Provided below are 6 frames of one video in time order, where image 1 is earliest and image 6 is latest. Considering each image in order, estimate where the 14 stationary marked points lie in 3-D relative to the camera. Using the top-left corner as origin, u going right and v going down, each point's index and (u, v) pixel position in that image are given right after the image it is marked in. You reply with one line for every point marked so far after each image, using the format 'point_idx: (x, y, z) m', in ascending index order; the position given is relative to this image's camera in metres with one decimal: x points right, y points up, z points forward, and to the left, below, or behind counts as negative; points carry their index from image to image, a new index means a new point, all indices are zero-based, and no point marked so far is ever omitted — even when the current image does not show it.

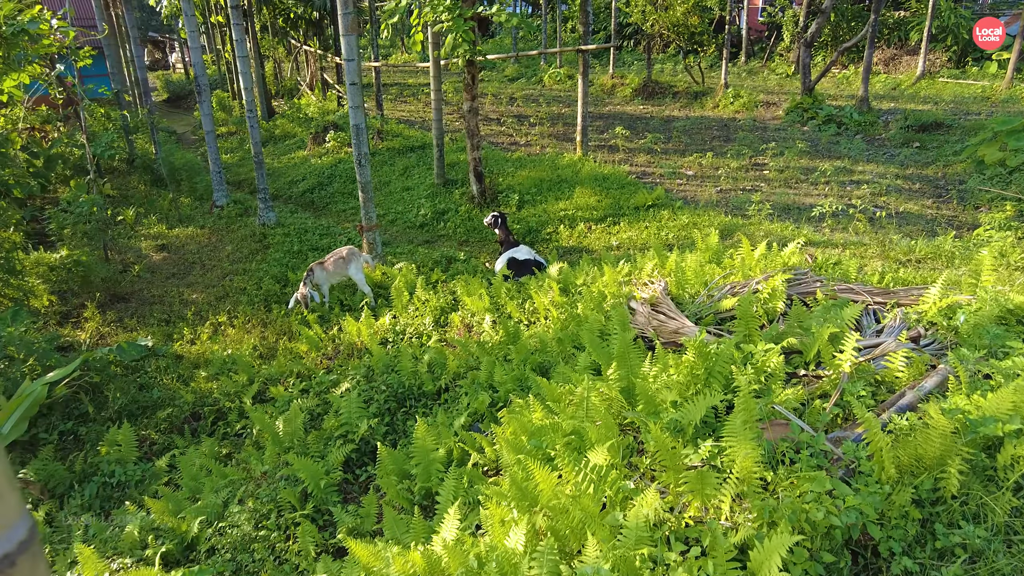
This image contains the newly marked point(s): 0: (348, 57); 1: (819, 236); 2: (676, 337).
0: (-1.5, +2.1, +6.2) m
1: (+2.7, +0.4, +5.9) m
2: (+0.9, -0.3, +3.9) m
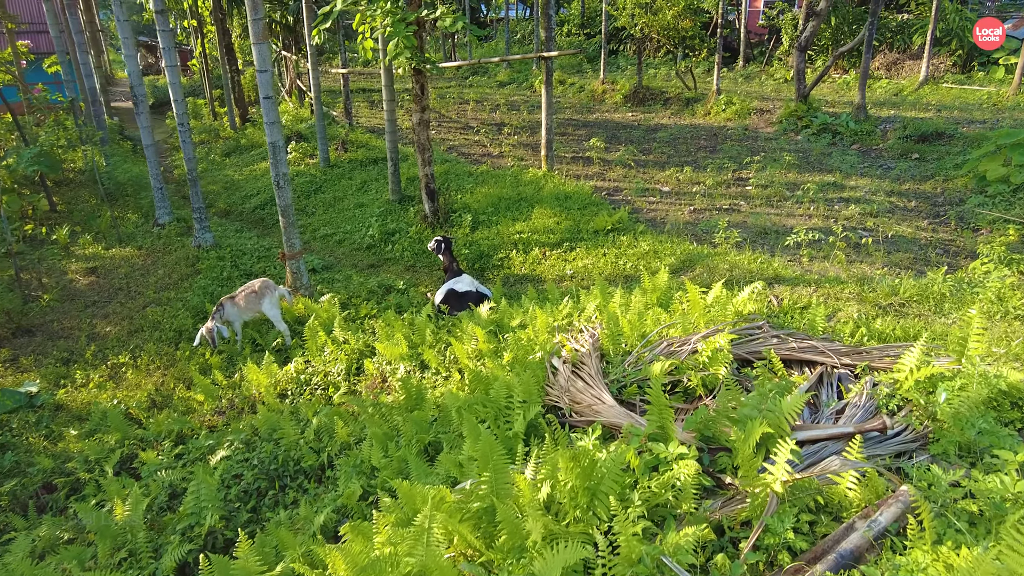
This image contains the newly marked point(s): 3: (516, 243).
0: (-2.0, +1.8, +5.5) m
1: (+2.1, +0.1, +5.2) m
2: (+0.3, -0.6, +3.1) m
3: (0.0, +0.5, +6.9) m
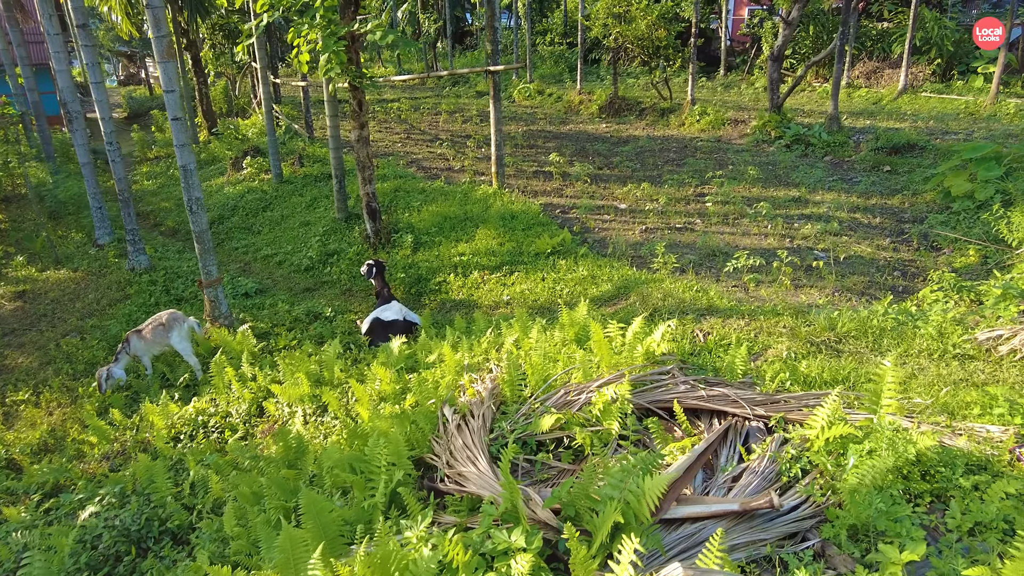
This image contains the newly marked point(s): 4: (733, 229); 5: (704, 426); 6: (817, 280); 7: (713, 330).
0: (-2.6, +1.5, +5.2) m
1: (+1.6, -0.1, +4.9) m
2: (-0.2, -0.8, +2.8) m
3: (-0.6, +0.2, +6.6) m
4: (+2.4, +0.6, +7.2) m
5: (+0.9, -0.6, +3.1) m
6: (+2.6, +0.1, +5.7) m
7: (+1.3, -0.3, +4.2) m
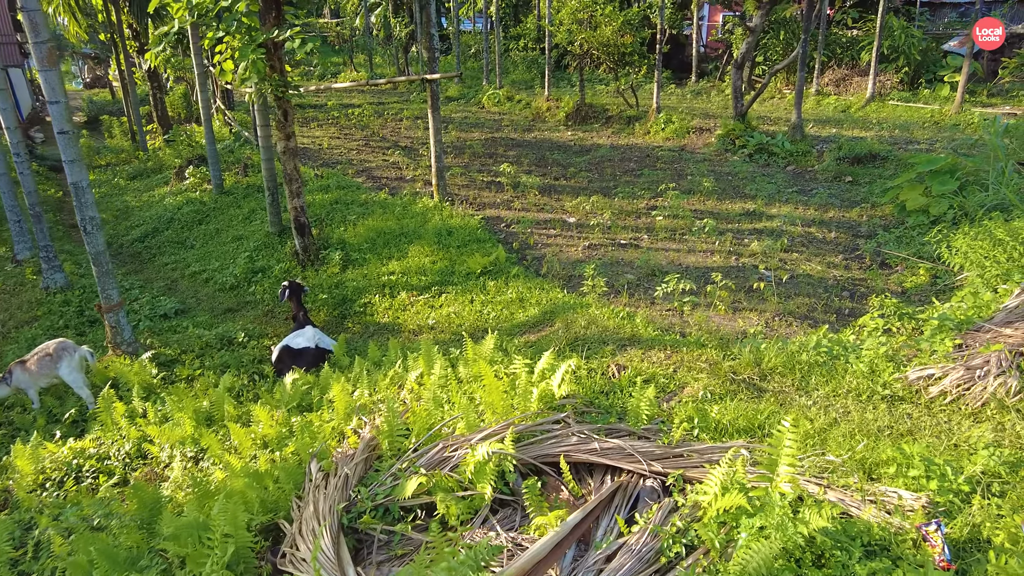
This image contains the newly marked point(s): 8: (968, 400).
0: (-3.2, +1.3, +4.8) m
1: (+1.0, -0.3, +4.5) m
2: (-0.8, -1.0, +2.4) m
3: (-1.2, 0.0, +6.2) m
4: (+1.7, +0.4, +6.9) m
5: (+0.3, -0.8, +2.8) m
6: (+1.9, -0.1, +5.4) m
7: (+0.7, -0.4, +3.9) m
8: (+2.1, -0.5, +3.2) m
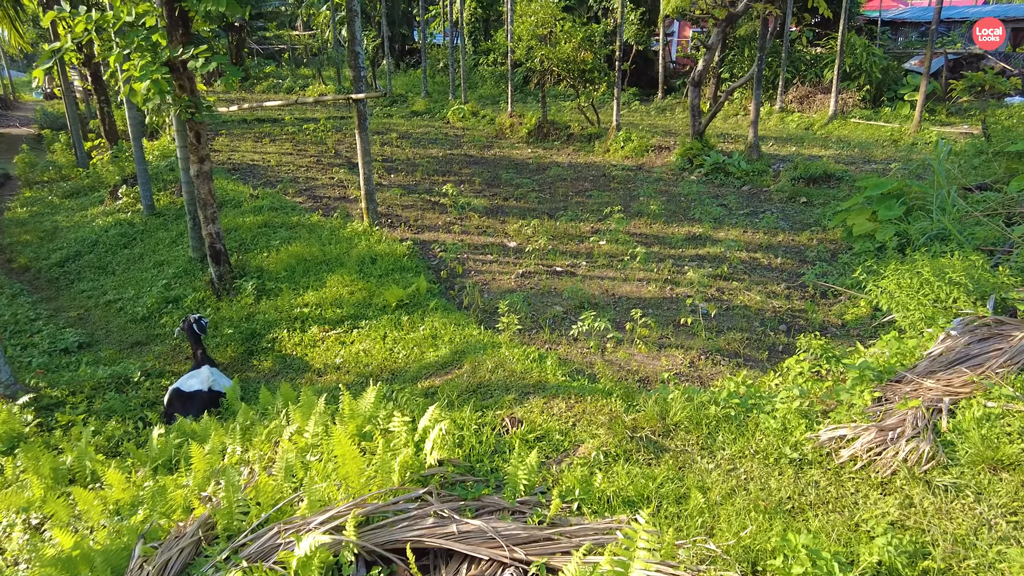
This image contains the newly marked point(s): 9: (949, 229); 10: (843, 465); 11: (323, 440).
0: (-3.9, +1.1, +4.4) m
1: (+0.3, -0.5, +4.2) m
2: (-1.3, -1.2, +2.0) m
3: (-1.9, -0.3, +5.8) m
4: (+1.0, +0.1, +6.6) m
5: (-0.2, -1.0, +2.4) m
6: (+1.3, -0.4, +5.1) m
7: (+0.1, -0.7, +3.6) m
8: (+1.6, -0.8, +2.9) m
9: (+4.1, +0.5, +6.4) m
10: (+1.5, -0.8, +3.0) m
11: (-0.9, -0.7, +3.4) m
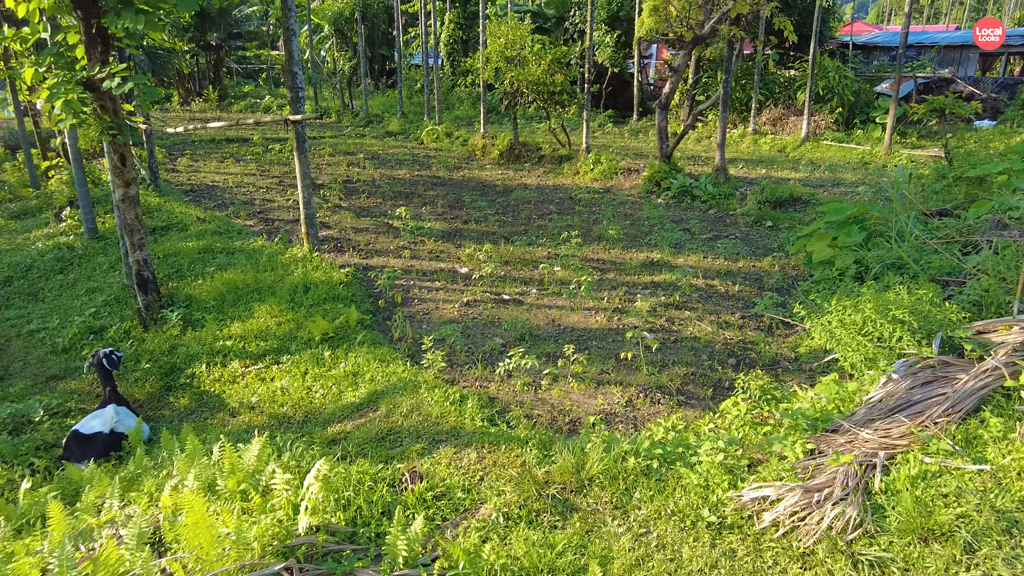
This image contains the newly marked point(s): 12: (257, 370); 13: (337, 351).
0: (-4.4, +0.9, +4.0) m
1: (-0.1, -0.7, +3.9) m
2: (-1.8, -1.3, +1.6) m
3: (-2.4, -0.5, +5.5) m
4: (+0.5, -0.1, +6.3) m
5: (-0.7, -1.2, +2.1) m
6: (+0.8, -0.6, +4.8) m
7: (-0.4, -0.9, +3.2) m
8: (+1.1, -0.9, +2.6) m
9: (+3.6, +0.3, +6.2) m
10: (+1.0, -0.9, +2.7) m
11: (-1.4, -0.9, +3.0) m
12: (-1.9, -0.6, +5.1) m
13: (-1.3, -0.5, +5.1) m
